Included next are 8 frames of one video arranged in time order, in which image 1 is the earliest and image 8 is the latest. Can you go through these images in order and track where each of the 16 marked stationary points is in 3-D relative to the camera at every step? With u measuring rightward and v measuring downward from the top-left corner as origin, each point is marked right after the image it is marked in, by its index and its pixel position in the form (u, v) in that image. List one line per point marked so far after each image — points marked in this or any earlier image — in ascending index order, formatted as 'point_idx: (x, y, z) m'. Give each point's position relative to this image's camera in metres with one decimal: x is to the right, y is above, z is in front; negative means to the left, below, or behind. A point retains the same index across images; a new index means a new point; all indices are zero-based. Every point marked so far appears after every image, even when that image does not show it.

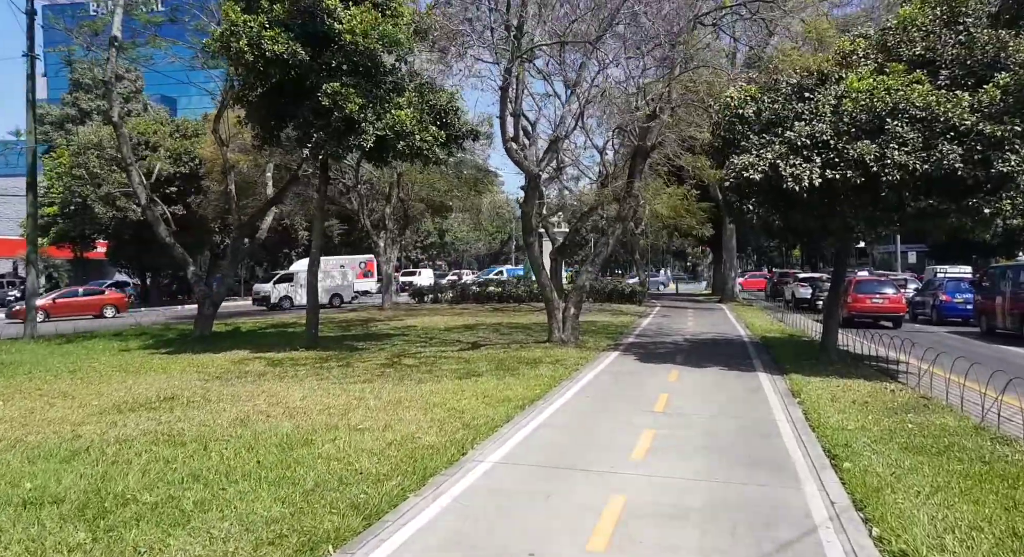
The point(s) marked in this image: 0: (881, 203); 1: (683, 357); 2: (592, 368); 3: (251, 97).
0: (+6.4, +1.3, +13.4) m
1: (+3.8, -1.7, +17.0) m
2: (+1.6, -1.7, +15.5) m
3: (-5.9, +4.1, +17.4) m
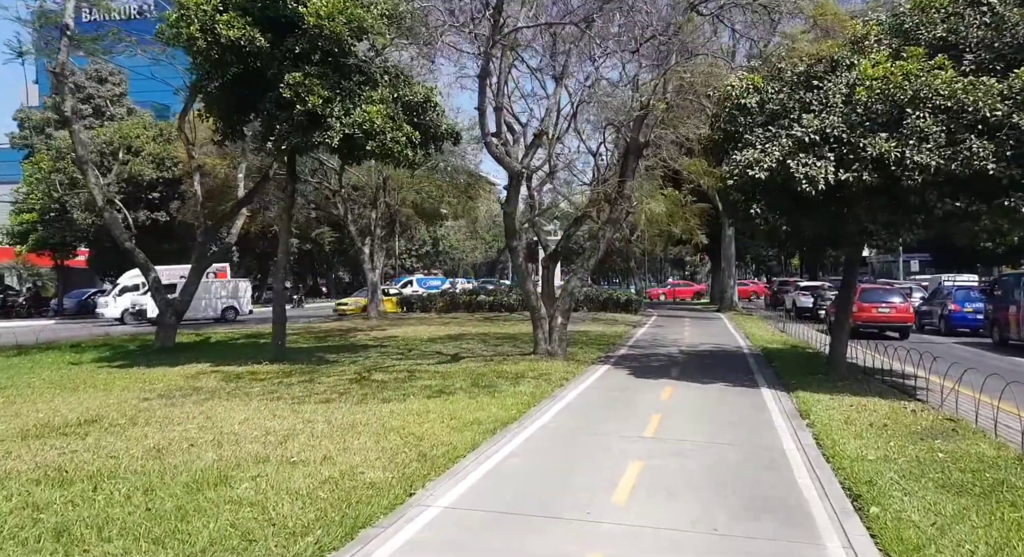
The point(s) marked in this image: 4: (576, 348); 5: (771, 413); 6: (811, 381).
0: (+6.1, +1.2, +12.1) m
1: (+3.4, -1.9, +15.7) m
2: (+1.2, -1.9, +14.2) m
3: (-6.3, +4.0, +16.1) m
4: (+1.6, -1.8, +19.3) m
5: (+3.7, -1.9, +11.1) m
6: (+5.4, -1.9, +14.0) m
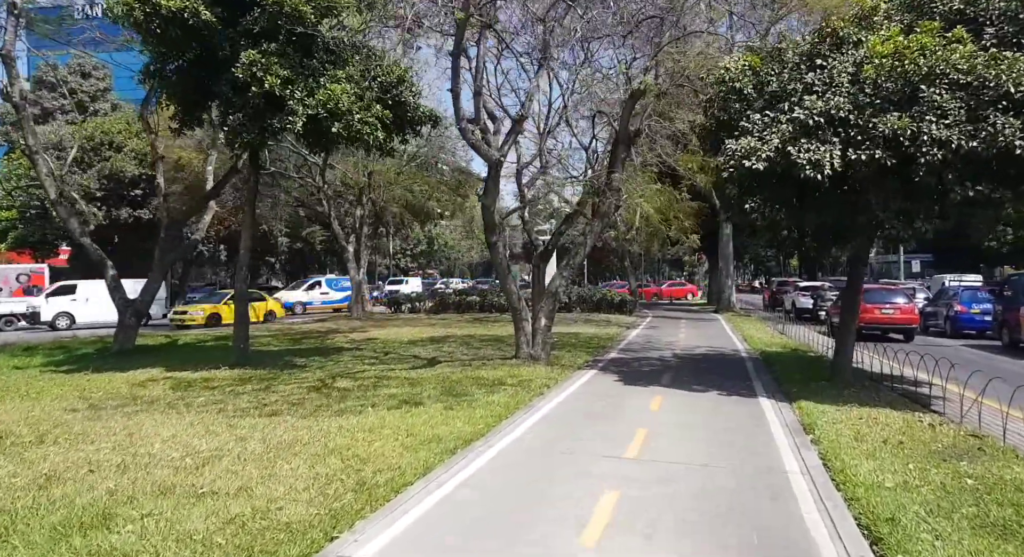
0: (+5.7, +1.2, +10.9) m
1: (+3.0, -1.8, +14.5) m
2: (+0.8, -1.8, +13.0) m
3: (-6.7, +4.0, +14.9) m
4: (+1.2, -1.7, +18.1) m
5: (+3.3, -1.9, +9.9) m
6: (+5.0, -1.8, +12.8) m
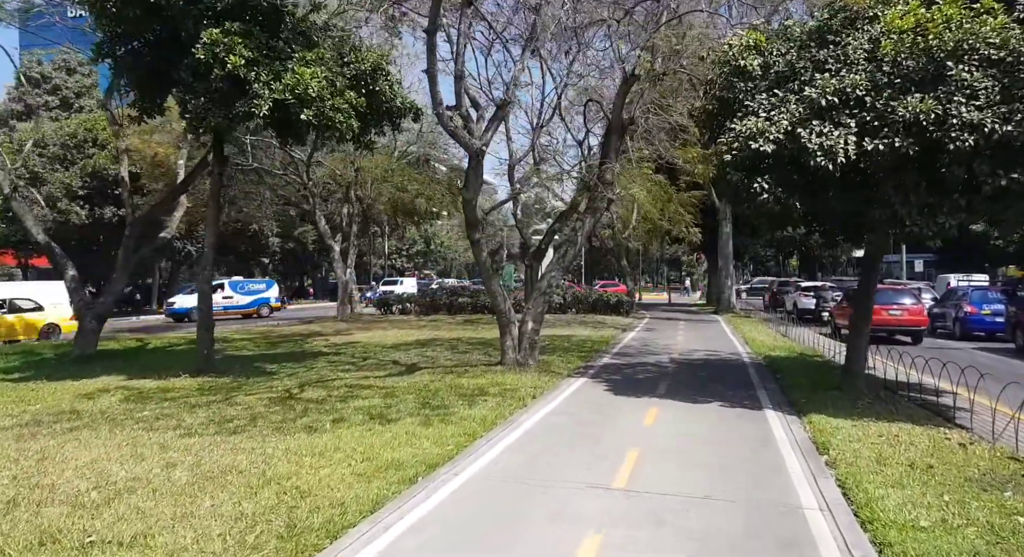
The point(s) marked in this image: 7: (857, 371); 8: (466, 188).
0: (+5.4, +1.2, +9.8) m
1: (+2.7, -1.8, +13.3) m
2: (+0.5, -1.8, +11.8) m
3: (-7.0, +4.0, +13.8) m
4: (+0.9, -1.7, +17.0) m
5: (+3.0, -1.9, +8.7) m
6: (+4.7, -1.8, +11.7) m
7: (+5.6, -1.5, +12.5) m
8: (-0.8, +1.6, +13.4) m
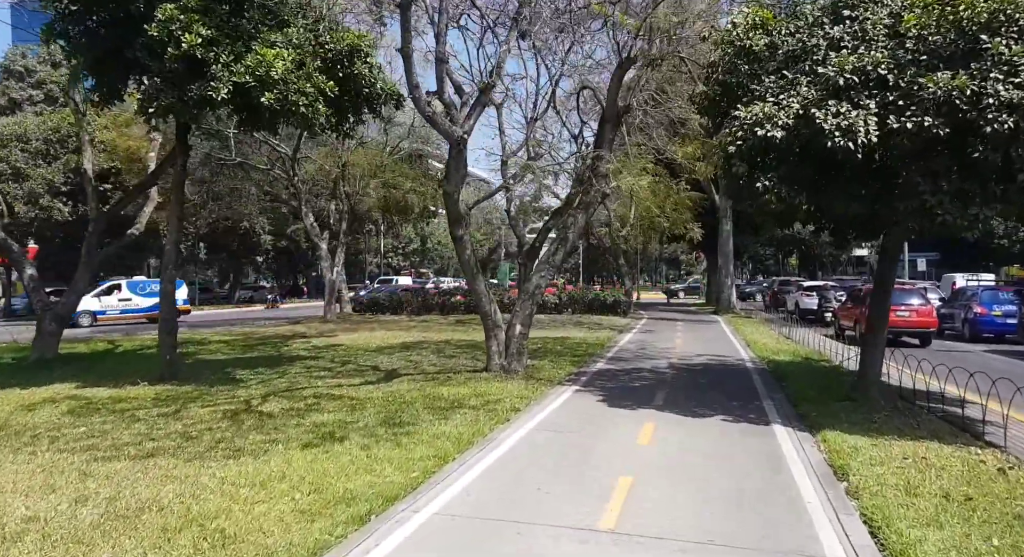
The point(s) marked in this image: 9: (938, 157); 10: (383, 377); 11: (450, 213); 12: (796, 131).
0: (+5.2, +1.2, +8.7) m
1: (+2.4, -1.8, +12.3) m
2: (+0.3, -1.9, +10.8) m
3: (-7.2, +4.0, +12.7) m
4: (+0.7, -1.7, +15.9) m
5: (+2.8, -1.9, +7.7) m
6: (+4.5, -1.8, +10.7) m
7: (+5.4, -1.5, +11.5) m
8: (-1.0, +1.6, +12.4) m
9: (+5.0, +1.4, +9.0) m
10: (-2.3, -1.8, +14.0) m
11: (-1.0, +1.1, +12.9) m
12: (+3.3, +1.7, +9.0) m
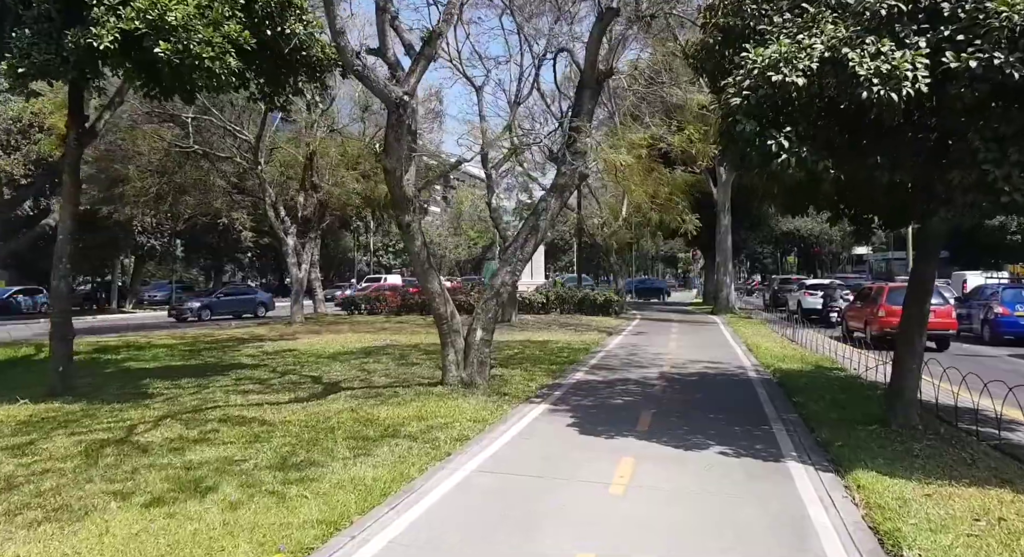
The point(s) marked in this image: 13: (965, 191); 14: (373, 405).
0: (+4.6, +1.3, +6.5) m
1: (+1.8, -1.8, +10.1) m
2: (-0.3, -1.8, +8.6) m
3: (-7.8, +4.1, +10.5) m
4: (0.0, -1.7, +13.7) m
5: (+2.2, -1.9, +5.5) m
6: (+3.9, -1.8, +8.5) m
7: (+4.8, -1.5, +9.3) m
8: (-1.6, +1.6, +10.2) m
9: (+4.4, +1.5, +6.8) m
10: (-2.9, -1.7, +11.8) m
11: (-1.6, +1.1, +10.7) m
12: (+2.7, +1.8, +6.9) m
13: (+4.2, +0.8, +7.1) m
14: (-1.9, -1.7, +10.4) m
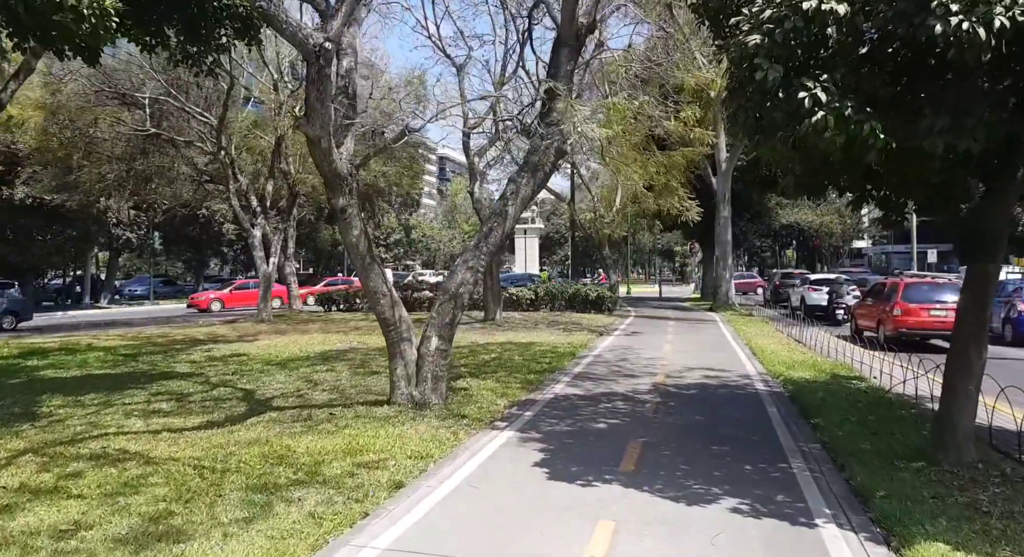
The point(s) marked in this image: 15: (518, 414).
0: (+4.1, +1.2, +4.6) m
1: (+1.4, -1.8, +8.2) m
2: (-0.8, -1.8, +6.6) m
3: (-8.3, +4.1, +8.4) m
4: (-0.4, -1.6, +11.8) m
5: (+1.8, -1.9, +3.5) m
6: (+3.4, -1.8, +6.5) m
7: (+4.3, -1.4, +7.4) m
8: (-2.1, +1.7, +8.2) m
9: (+3.9, +1.5, +4.9) m
10: (-3.4, -1.7, +9.8) m
11: (-2.1, +1.2, +8.7) m
12: (+2.3, +1.8, +4.9) m
13: (+3.7, +0.8, +5.2) m
14: (-2.3, -1.7, +8.4) m
15: (+0.1, -1.7, +9.8) m
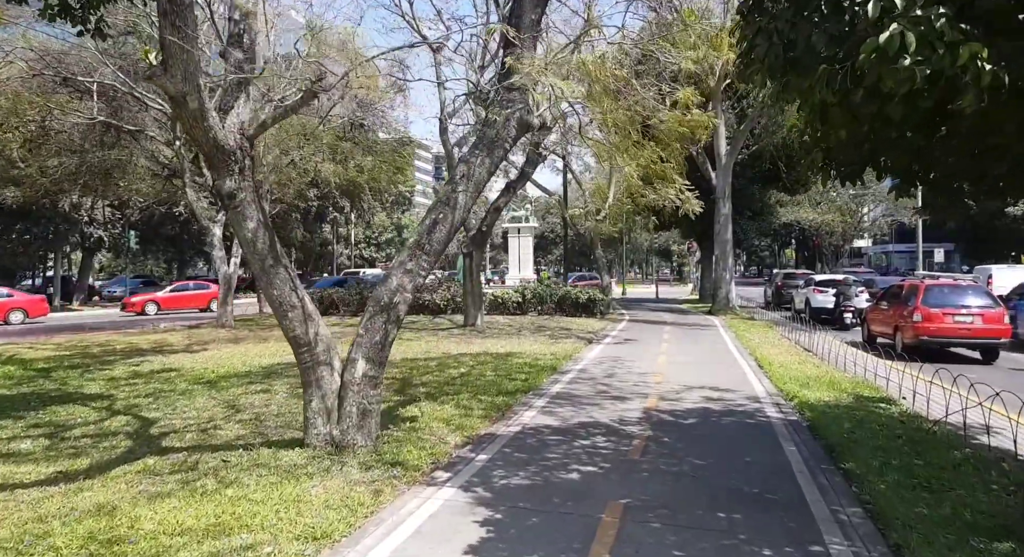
0: (+3.6, +1.2, +2.5) m
1: (+0.9, -1.8, +6.1) m
2: (-1.3, -1.9, +4.5) m
3: (-8.8, +4.0, +6.3) m
4: (-0.9, -1.7, +9.7) m
5: (+1.3, -2.0, +1.5) m
6: (+2.9, -1.8, +4.4) m
7: (+3.8, -1.5, +5.3) m
8: (-2.6, +1.6, +6.1) m
9: (+3.4, +1.4, +2.8) m
10: (-3.9, -1.8, +7.7) m
11: (-2.6, +1.1, +6.6) m
12: (+1.8, +1.7, +2.8) m
13: (+3.3, +0.7, +3.1) m
14: (-2.8, -1.7, +6.3) m
15: (-0.4, -1.8, +7.7) m
